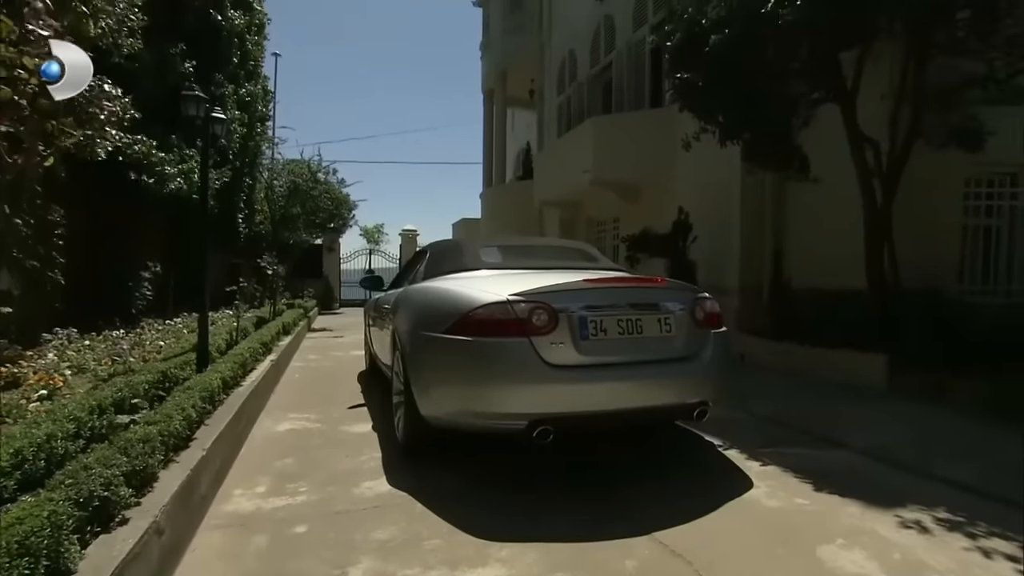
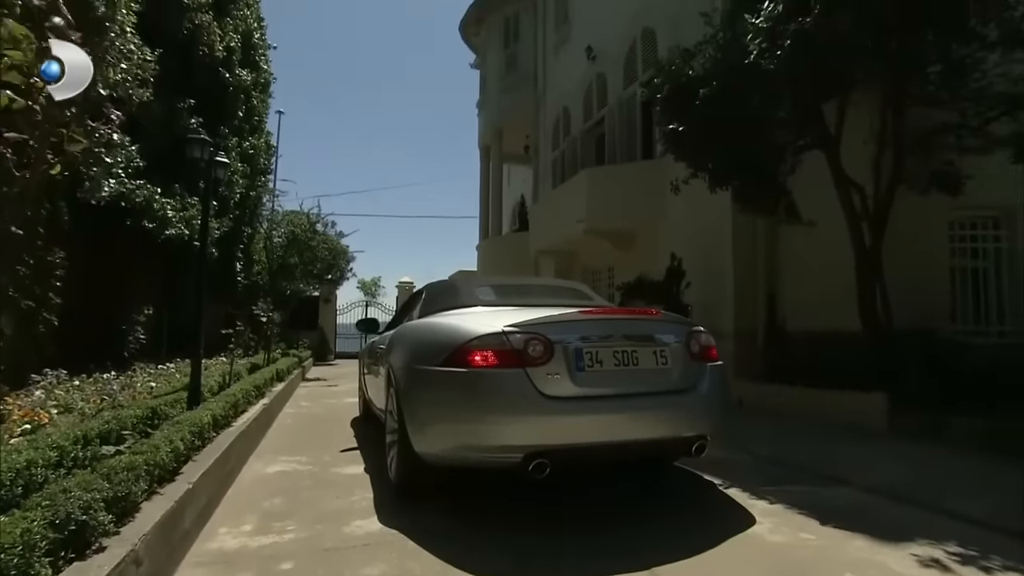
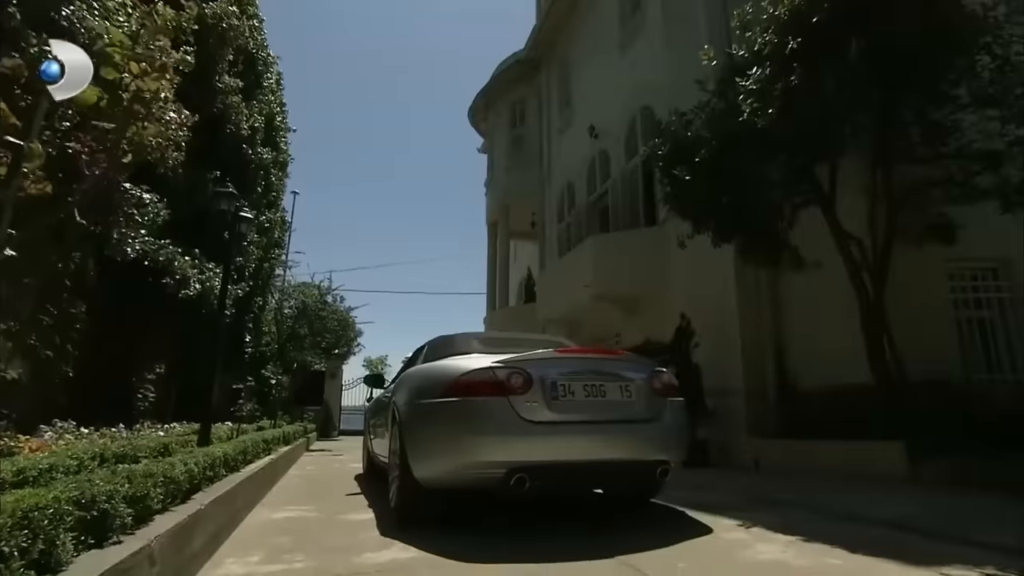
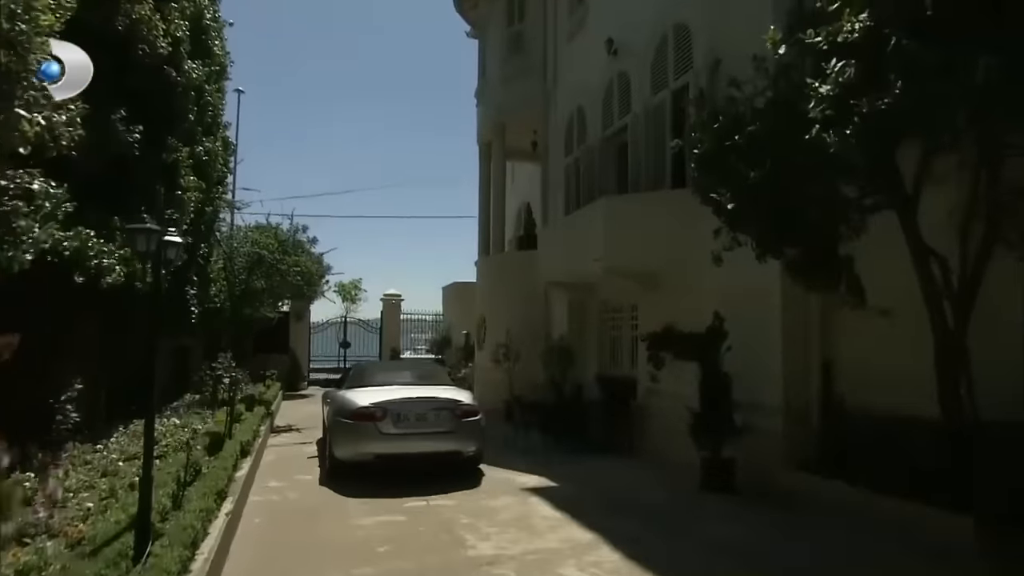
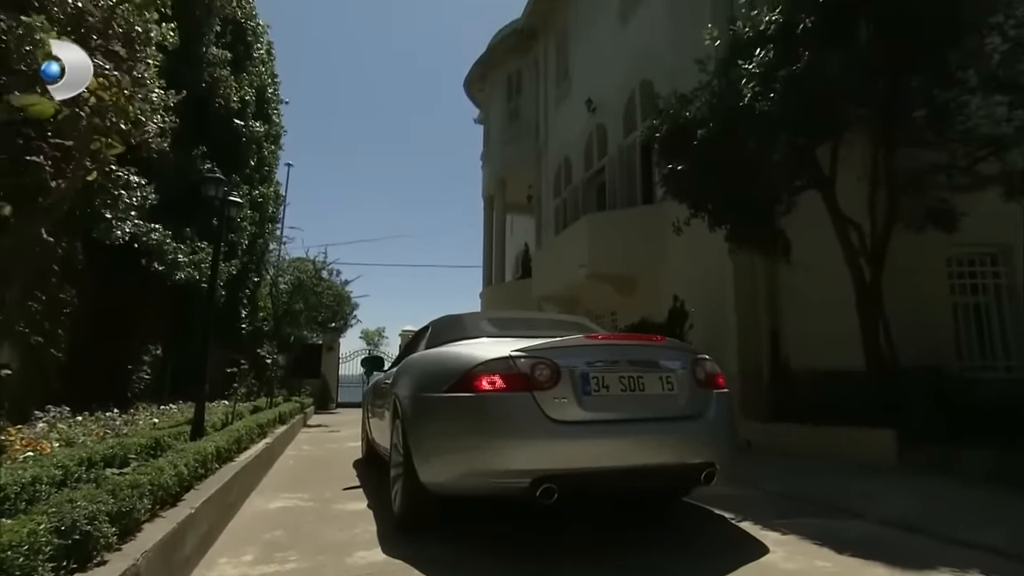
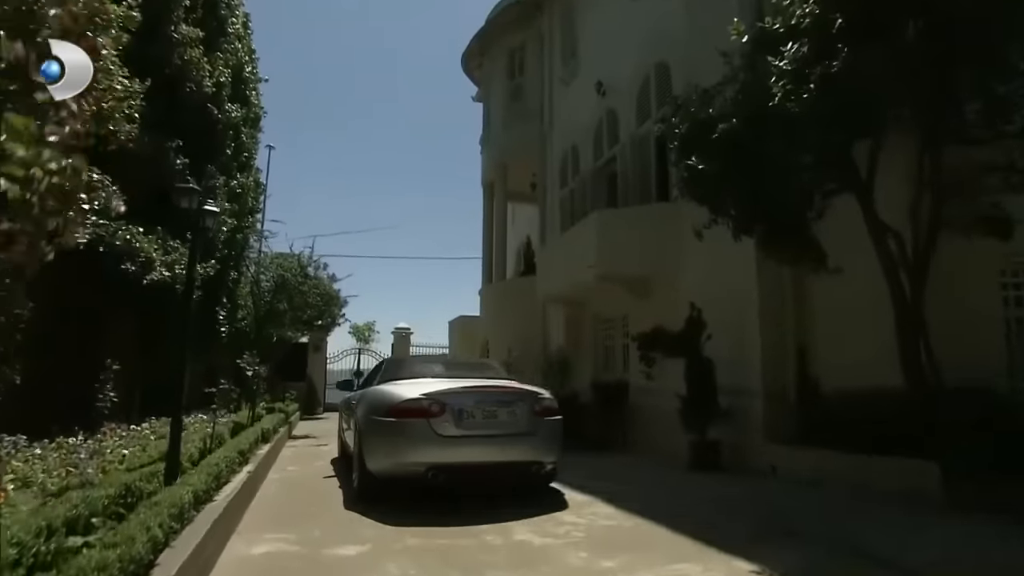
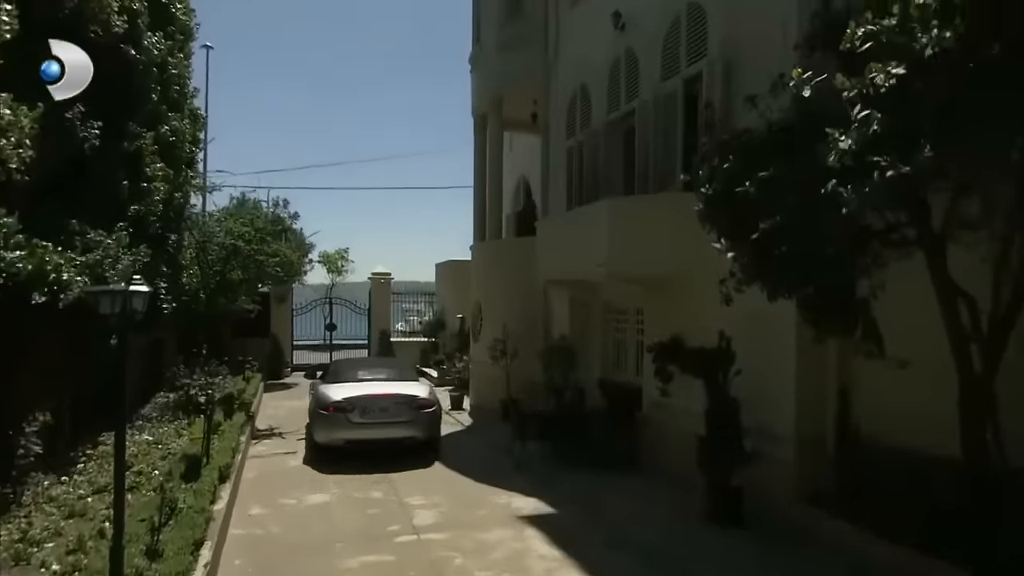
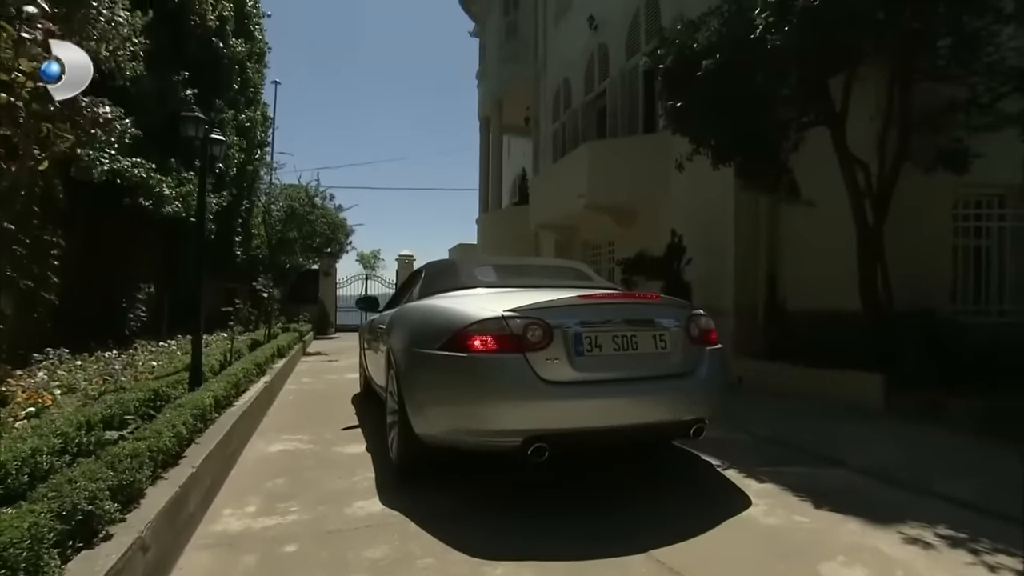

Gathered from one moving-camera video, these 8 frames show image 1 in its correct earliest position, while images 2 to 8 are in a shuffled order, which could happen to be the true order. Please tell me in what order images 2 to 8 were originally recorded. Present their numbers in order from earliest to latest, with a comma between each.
8, 2, 5, 3, 6, 4, 7
